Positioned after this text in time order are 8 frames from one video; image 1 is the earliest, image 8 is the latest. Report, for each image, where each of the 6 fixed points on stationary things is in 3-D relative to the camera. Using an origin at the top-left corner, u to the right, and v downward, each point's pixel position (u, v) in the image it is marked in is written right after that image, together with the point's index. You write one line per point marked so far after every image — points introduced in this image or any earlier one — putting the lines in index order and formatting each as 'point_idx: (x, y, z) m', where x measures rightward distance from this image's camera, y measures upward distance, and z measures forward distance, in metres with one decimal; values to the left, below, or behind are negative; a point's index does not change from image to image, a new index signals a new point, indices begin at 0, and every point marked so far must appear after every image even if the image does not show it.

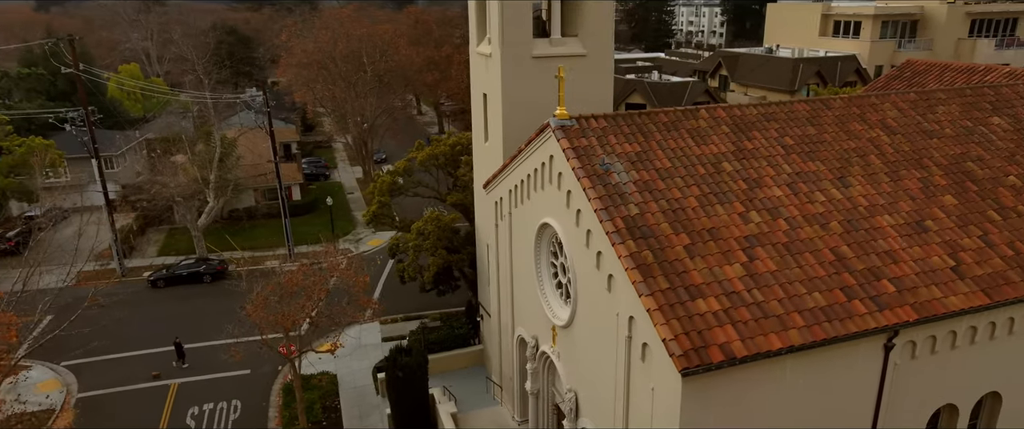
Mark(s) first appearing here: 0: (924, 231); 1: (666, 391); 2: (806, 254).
0: (+8.2, -0.3, +12.7) m
1: (+2.5, -2.9, +10.4) m
2: (+5.4, -0.7, +11.8) m
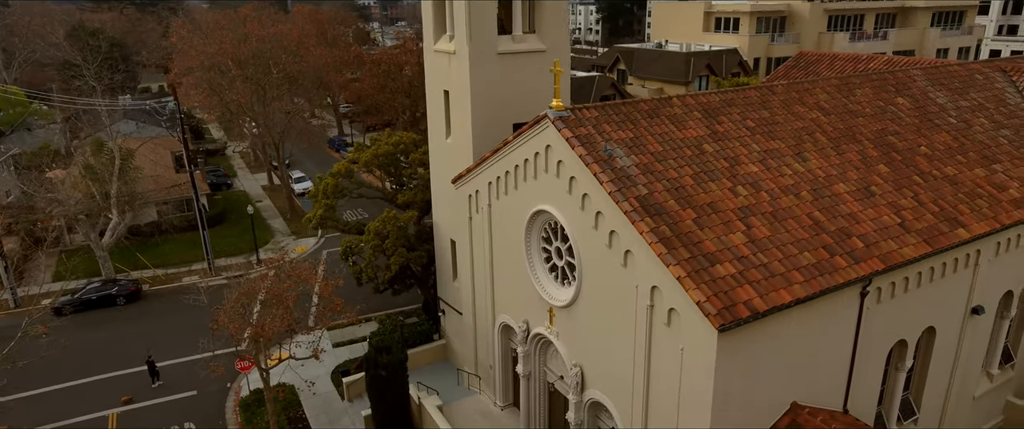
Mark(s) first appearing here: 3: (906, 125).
0: (+8.4, +0.4, +14.9) m
1: (+3.4, -2.4, +11.6) m
2: (+5.8, -0.1, +13.4) m
3: (+11.1, +2.5, +18.0) m
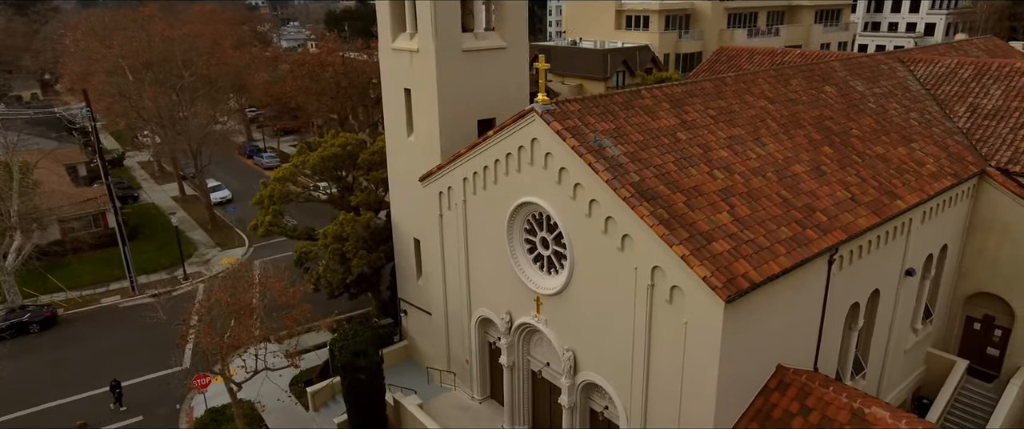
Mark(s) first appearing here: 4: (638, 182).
0: (+8.0, +1.0, +16.5) m
1: (+3.7, -2.1, +12.5) m
2: (+5.8, +0.4, +14.7) m
3: (+10.1, +3.2, +20.0) m
4: (+2.7, +0.7, +13.8) m
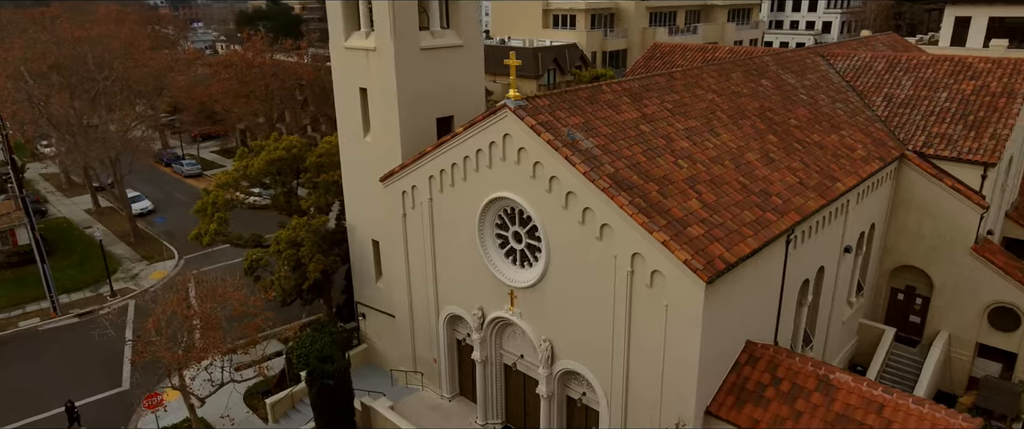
0: (+7.2, +1.5, +17.6) m
1: (+3.5, -1.8, +13.1) m
2: (+5.2, +0.7, +15.5) m
3: (+8.8, +3.8, +21.3) m
4: (+2.3, +0.9, +14.3) m
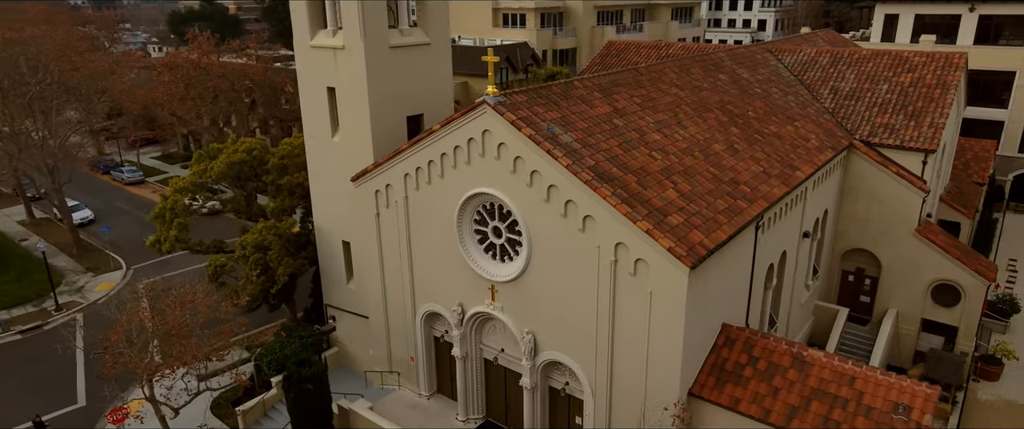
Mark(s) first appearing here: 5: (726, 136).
0: (+6.5, +1.8, +18.4) m
1: (+3.3, -1.6, +13.6) m
2: (+4.7, +1.0, +16.1) m
3: (+7.7, +4.1, +22.2) m
4: (+1.9, +1.1, +14.6) m
5: (+6.4, +2.3, +19.0) m
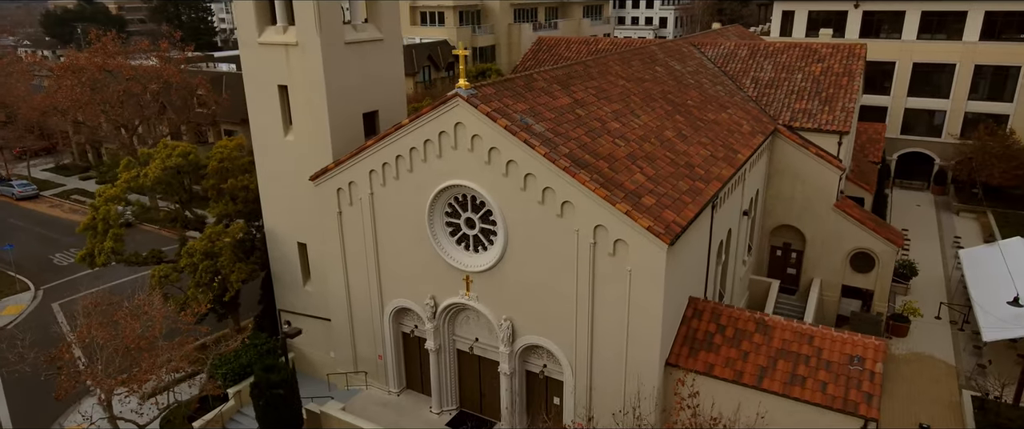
0: (+5.3, +2.4, +19.6) m
1: (+3.0, -1.2, +14.4) m
2: (+3.9, +1.5, +17.1) m
3: (+5.9, +4.7, +23.5) m
4: (+1.3, +1.5, +15.2) m
5: (+5.1, +2.9, +20.2) m
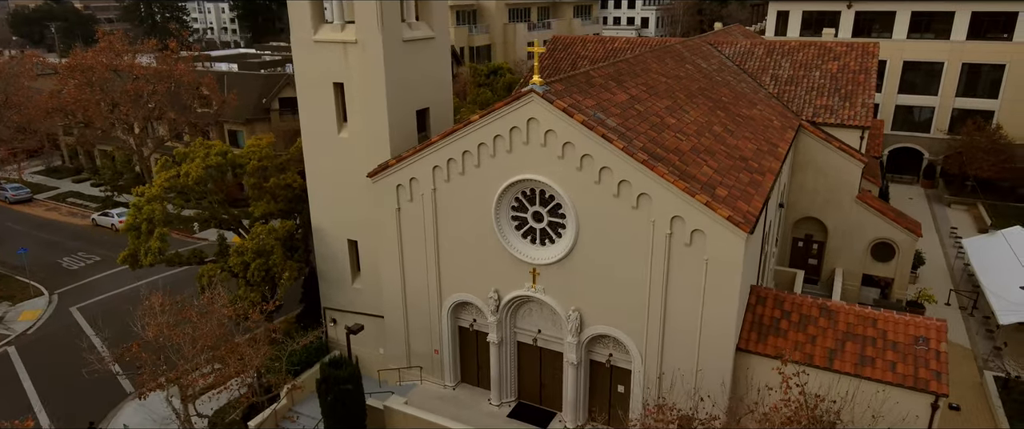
0: (+7.0, +2.6, +20.3) m
1: (+5.0, -0.9, +15.0) m
2: (+5.7, +1.7, +17.7) m
3: (+7.3, +5.0, +24.2) m
4: (+3.2, +1.7, +15.7) m
5: (+6.7, +3.1, +20.8) m
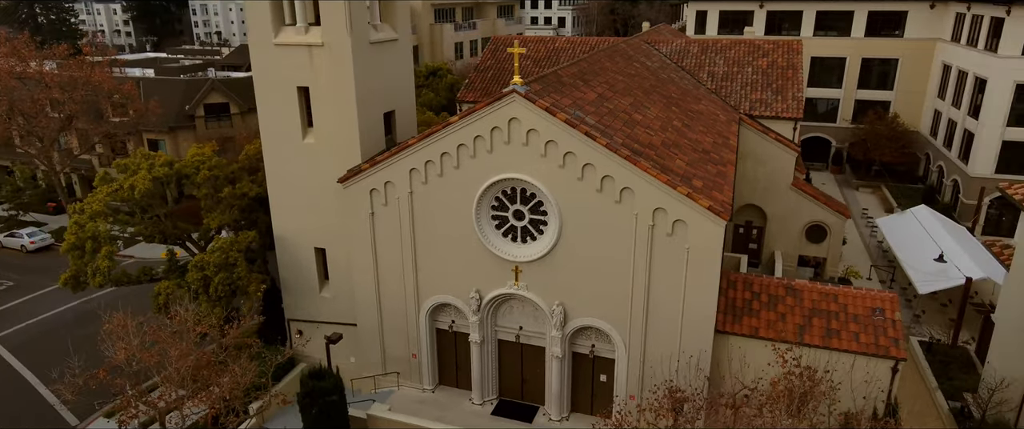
0: (+5.9, +2.9, +21.3) m
1: (+4.8, -0.7, +15.8) m
2: (+5.0, +2.0, +18.7) m
3: (+5.6, +5.3, +25.3) m
4: (+2.8, +1.8, +16.3) m
5: (+5.6, +3.4, +21.9) m
